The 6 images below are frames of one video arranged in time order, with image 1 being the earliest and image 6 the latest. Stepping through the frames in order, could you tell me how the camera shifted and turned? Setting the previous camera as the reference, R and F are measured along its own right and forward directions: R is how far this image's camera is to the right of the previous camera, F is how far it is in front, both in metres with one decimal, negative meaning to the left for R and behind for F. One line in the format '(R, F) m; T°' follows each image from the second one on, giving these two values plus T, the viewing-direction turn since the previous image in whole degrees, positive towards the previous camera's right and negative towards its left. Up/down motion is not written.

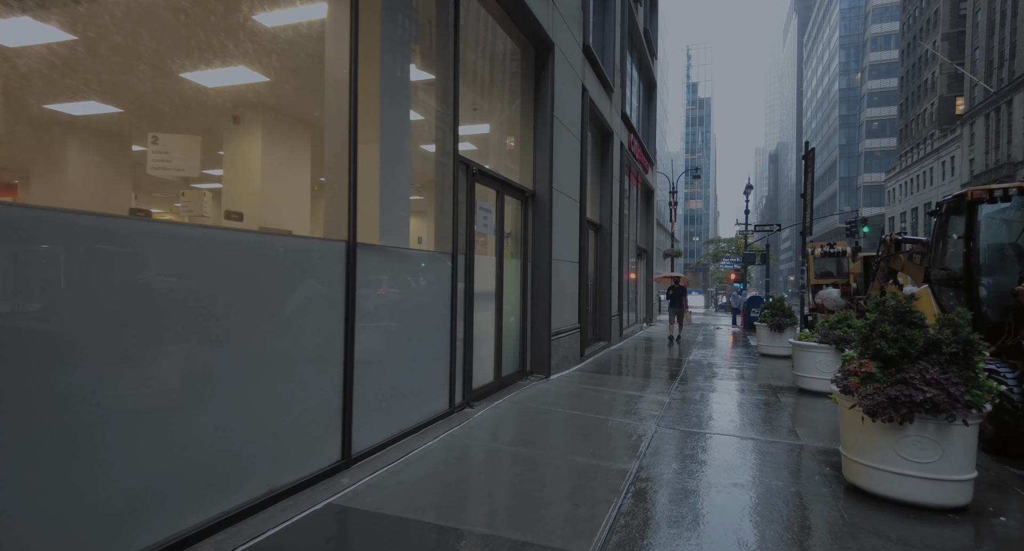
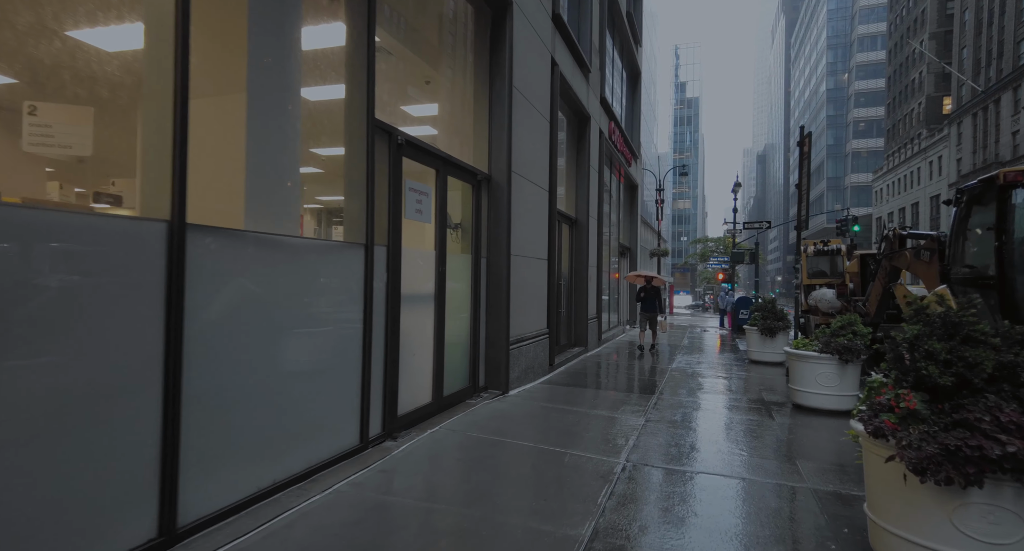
(+0.5, +1.3) m; +1°
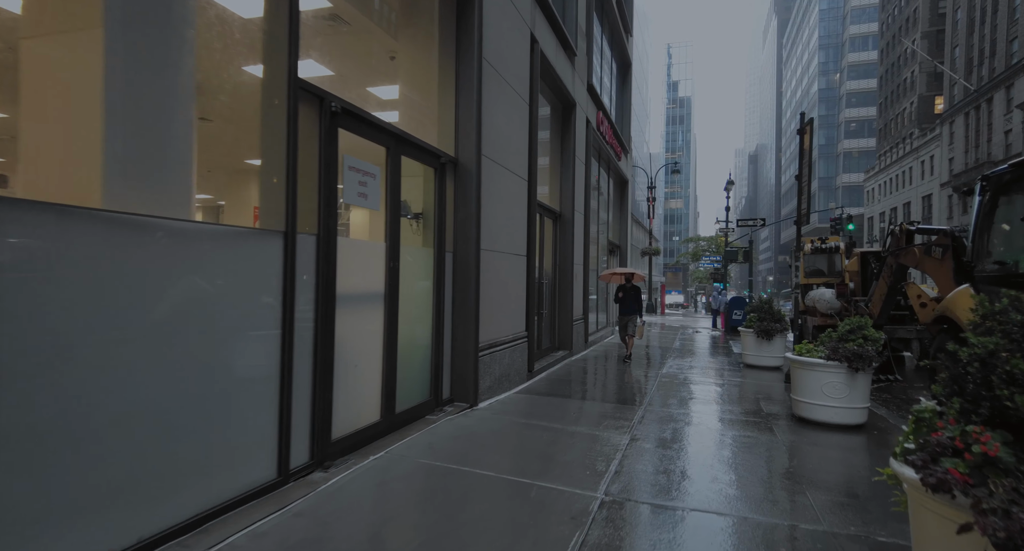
(+0.3, +0.9) m; +1°
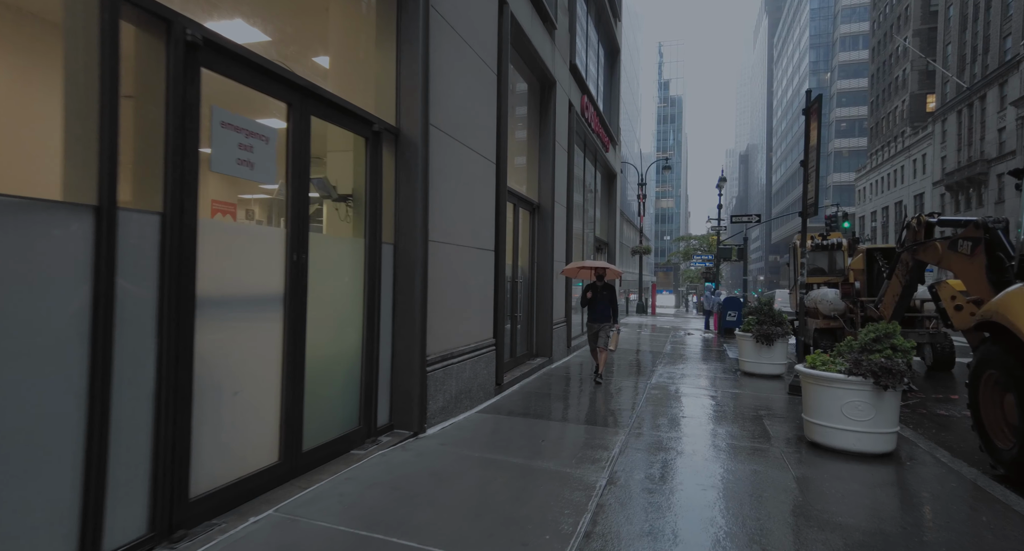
(+0.4, +1.2) m; +1°
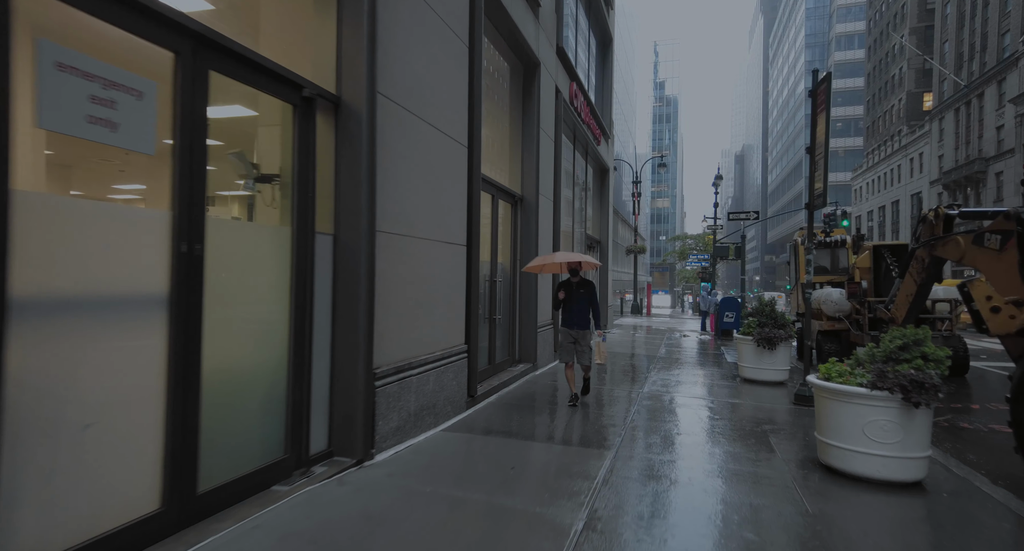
(+0.3, +0.9) m; 0°
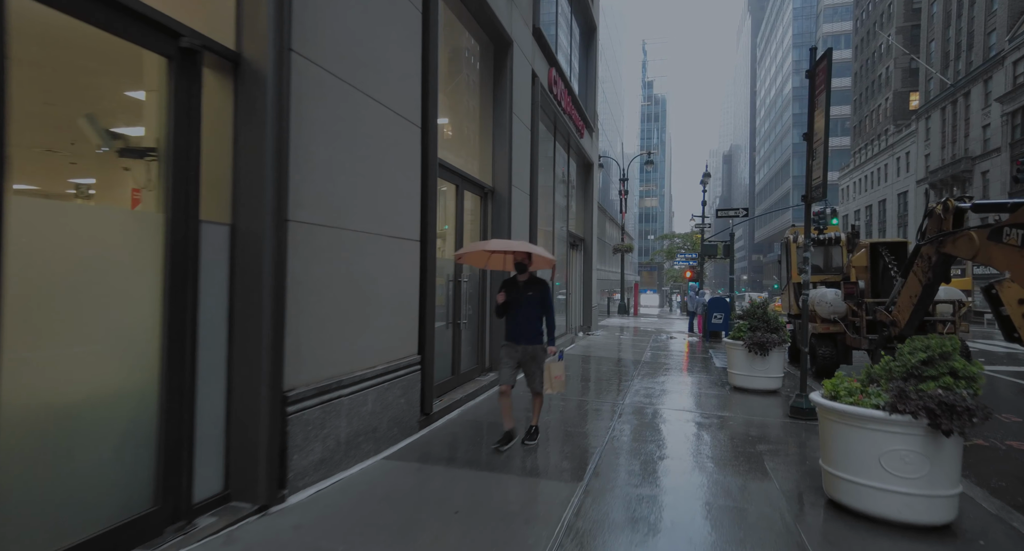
(+0.3, +0.9) m; +1°
